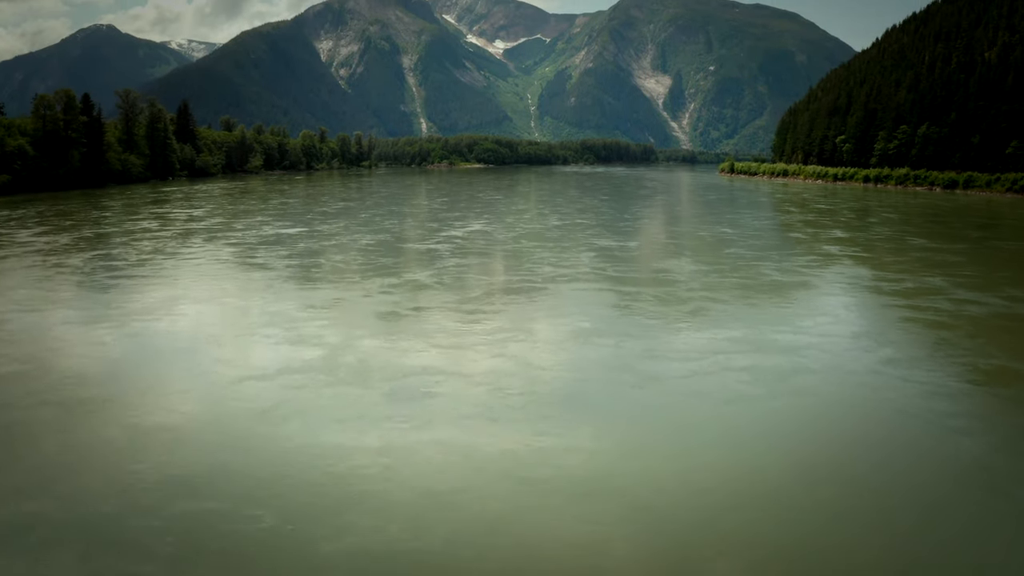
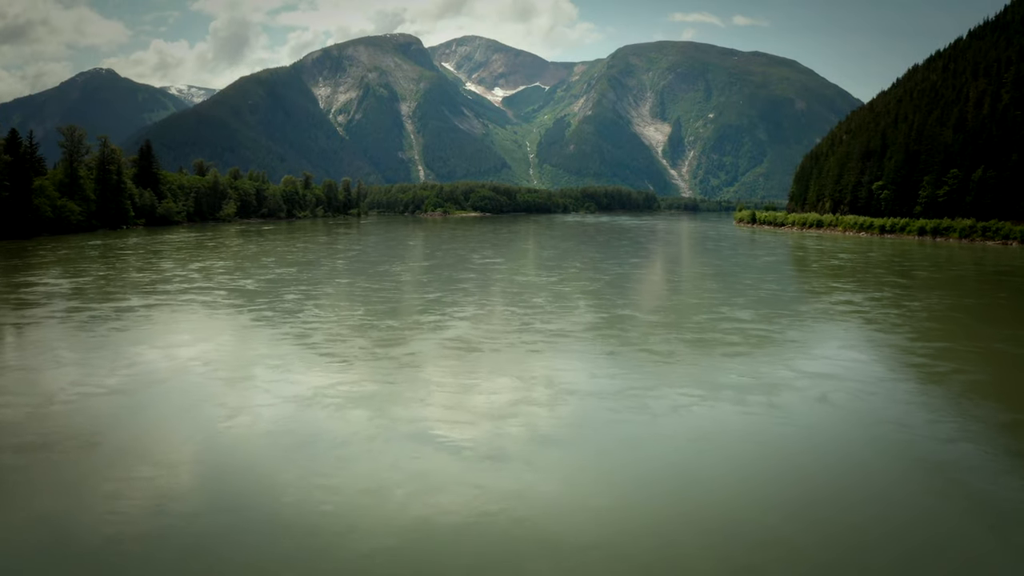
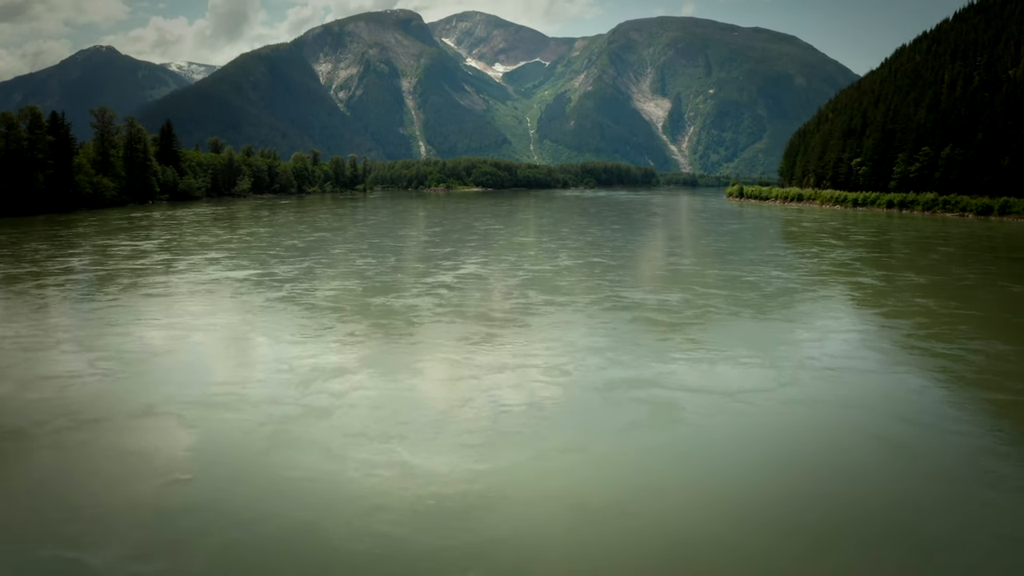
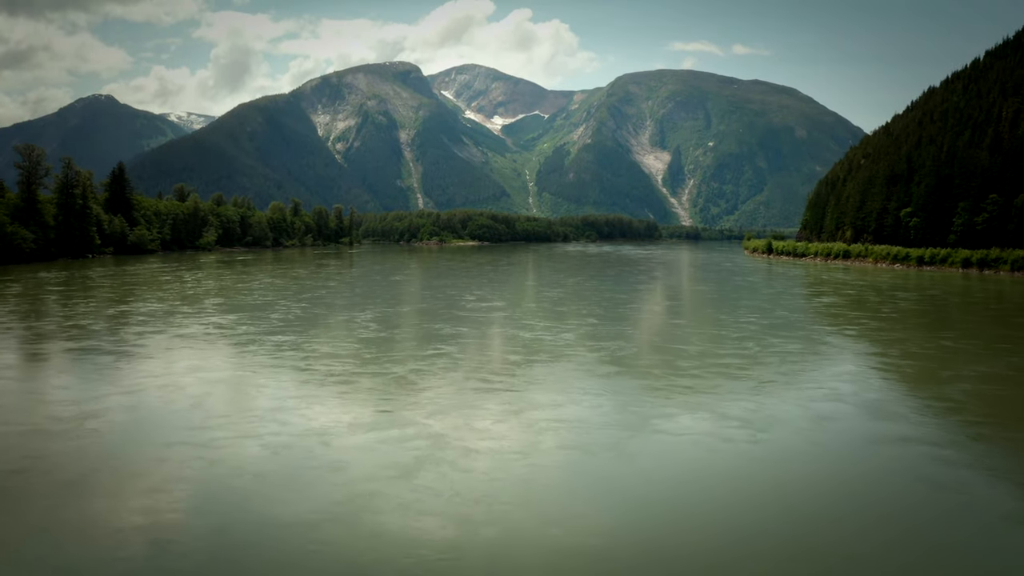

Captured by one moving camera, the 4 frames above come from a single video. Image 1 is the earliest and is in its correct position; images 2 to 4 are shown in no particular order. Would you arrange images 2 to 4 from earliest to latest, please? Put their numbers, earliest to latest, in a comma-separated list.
3, 2, 4
